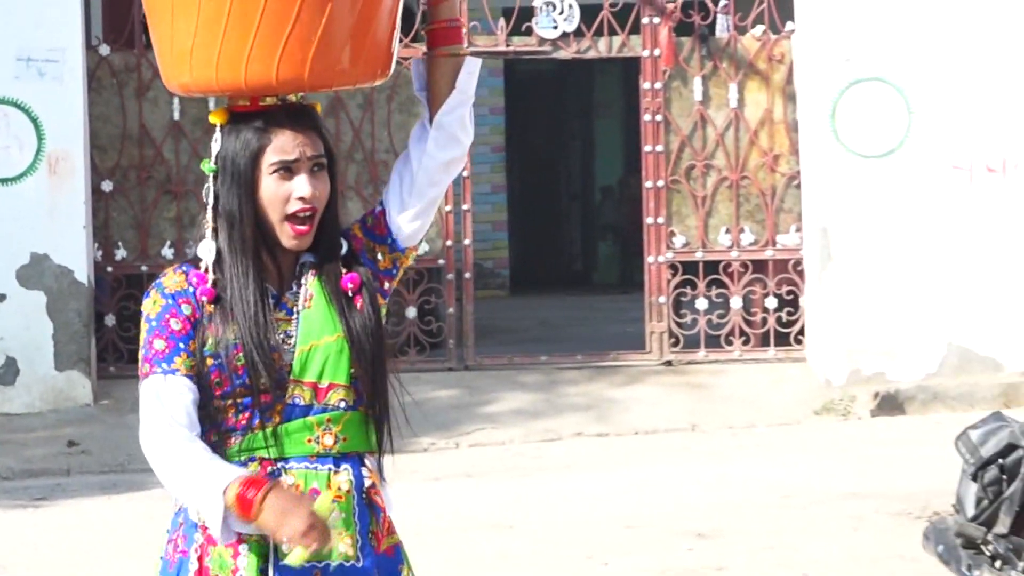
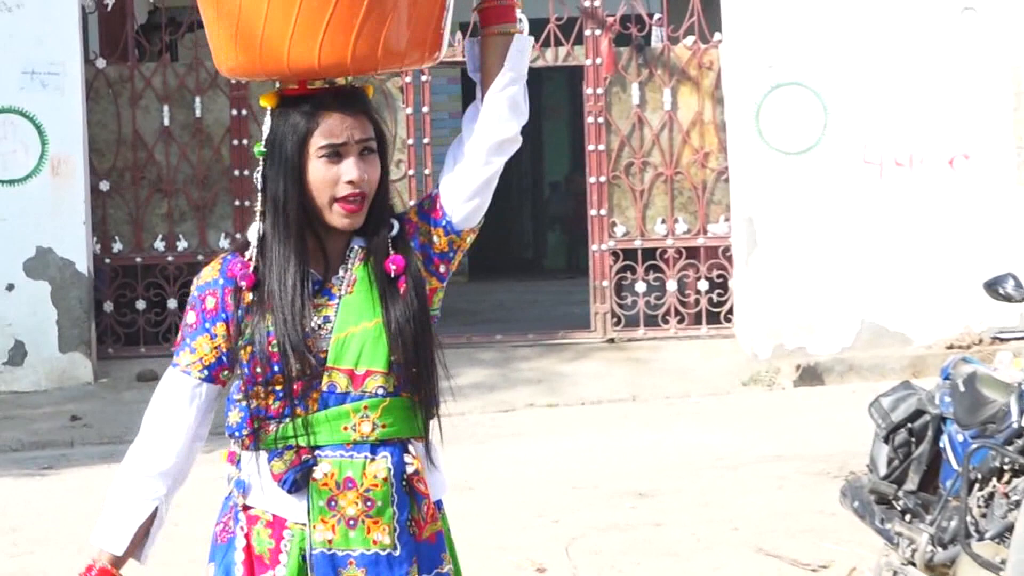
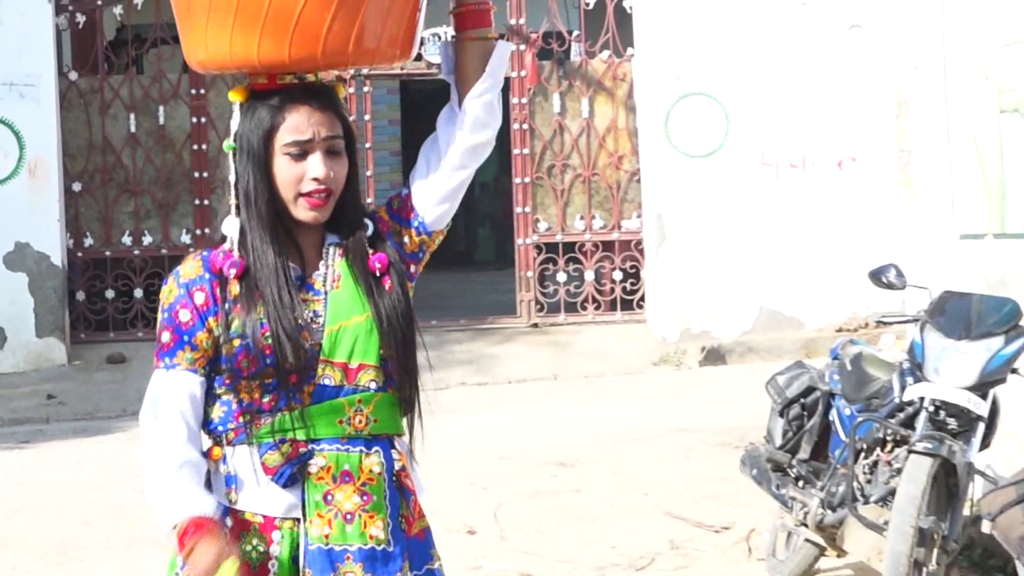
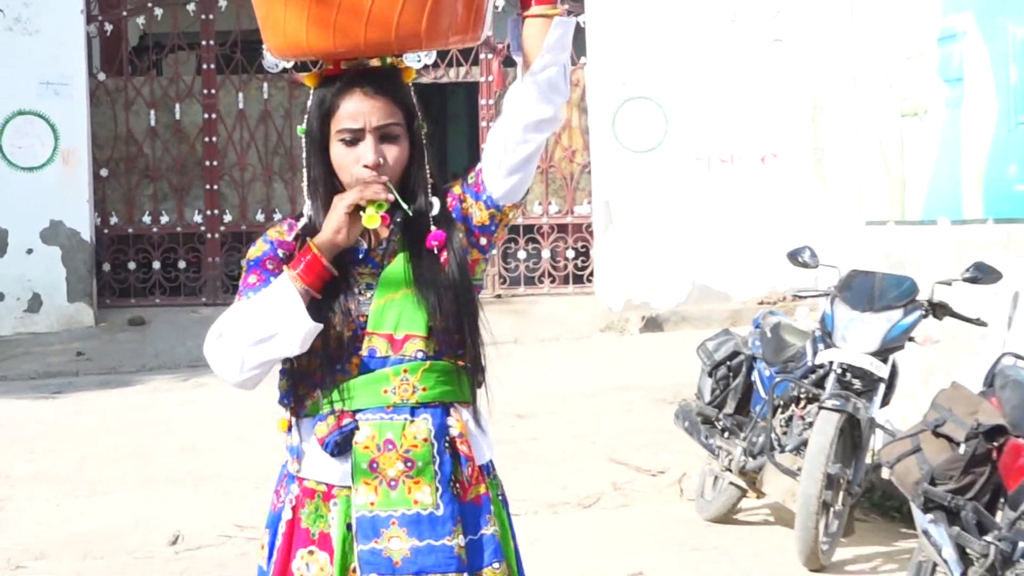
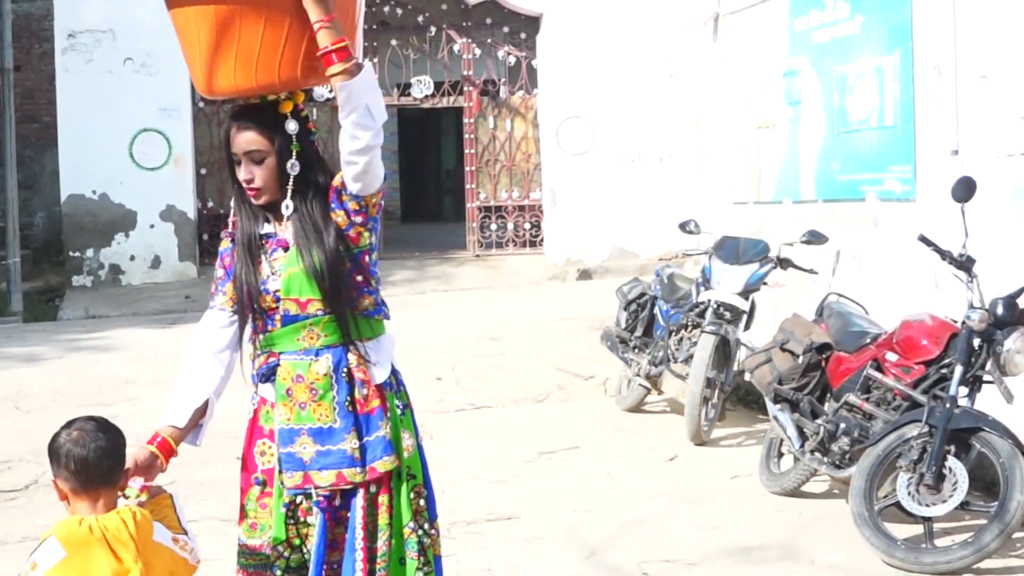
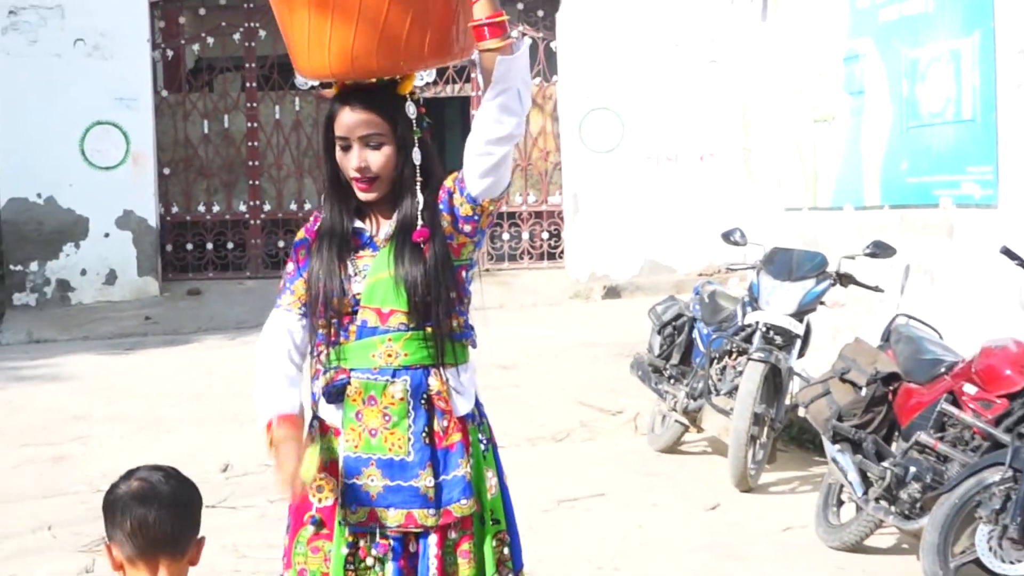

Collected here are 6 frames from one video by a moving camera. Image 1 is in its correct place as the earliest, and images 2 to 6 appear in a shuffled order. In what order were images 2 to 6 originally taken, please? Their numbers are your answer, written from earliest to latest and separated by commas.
2, 3, 4, 6, 5
